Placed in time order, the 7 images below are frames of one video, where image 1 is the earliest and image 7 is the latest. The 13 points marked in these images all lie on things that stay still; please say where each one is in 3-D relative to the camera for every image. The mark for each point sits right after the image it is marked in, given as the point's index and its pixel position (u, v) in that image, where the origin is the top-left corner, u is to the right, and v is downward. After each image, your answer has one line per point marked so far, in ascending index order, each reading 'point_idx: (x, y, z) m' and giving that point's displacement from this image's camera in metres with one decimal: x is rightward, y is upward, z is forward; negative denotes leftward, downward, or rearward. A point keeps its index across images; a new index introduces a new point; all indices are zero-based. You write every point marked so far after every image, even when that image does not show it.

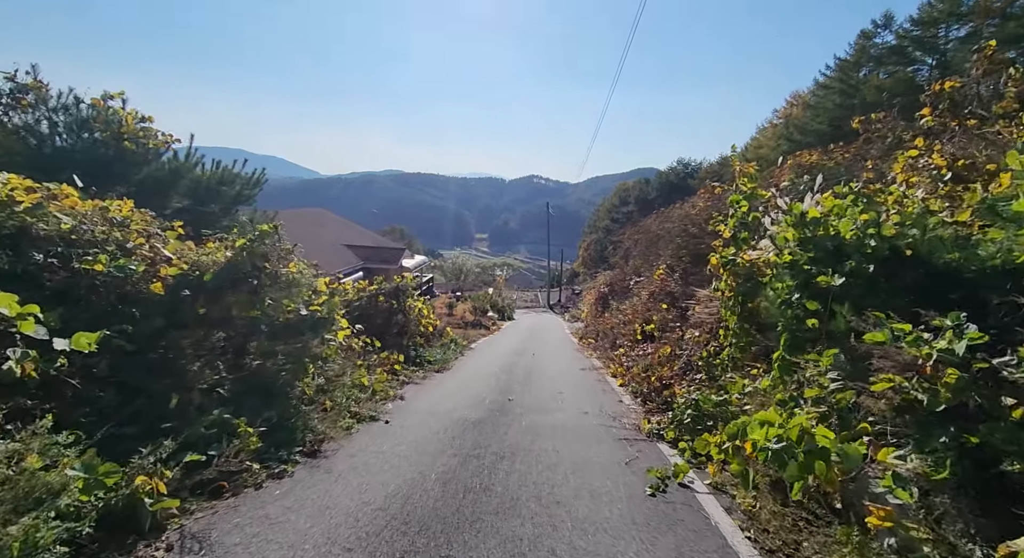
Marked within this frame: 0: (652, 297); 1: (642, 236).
0: (+2.8, -0.4, +9.6) m
1: (+3.8, +1.2, +13.6) m
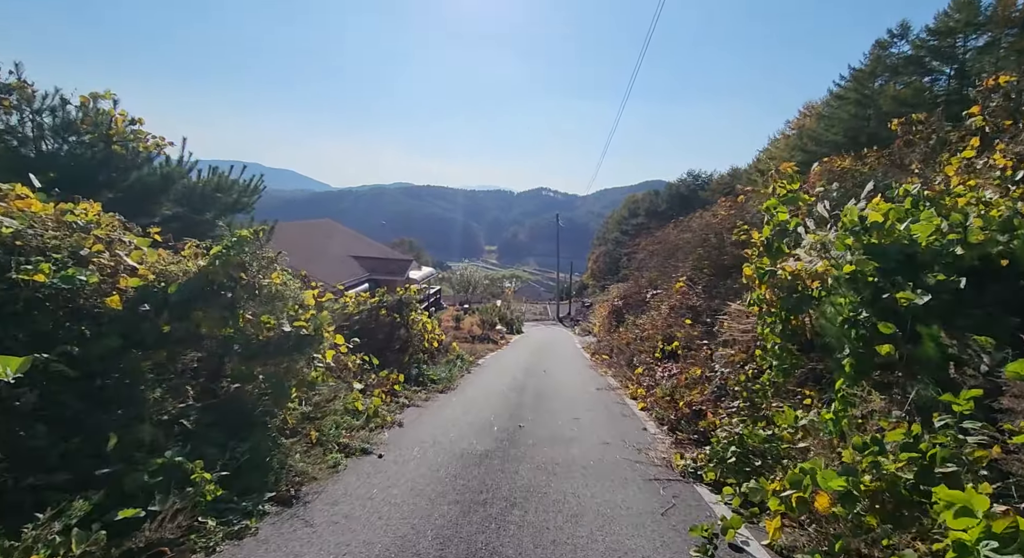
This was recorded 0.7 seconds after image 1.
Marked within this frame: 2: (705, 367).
0: (+3.0, -0.6, +8.9) m
1: (+4.1, +0.8, +13.0) m
2: (+2.6, -1.2, +6.3) m
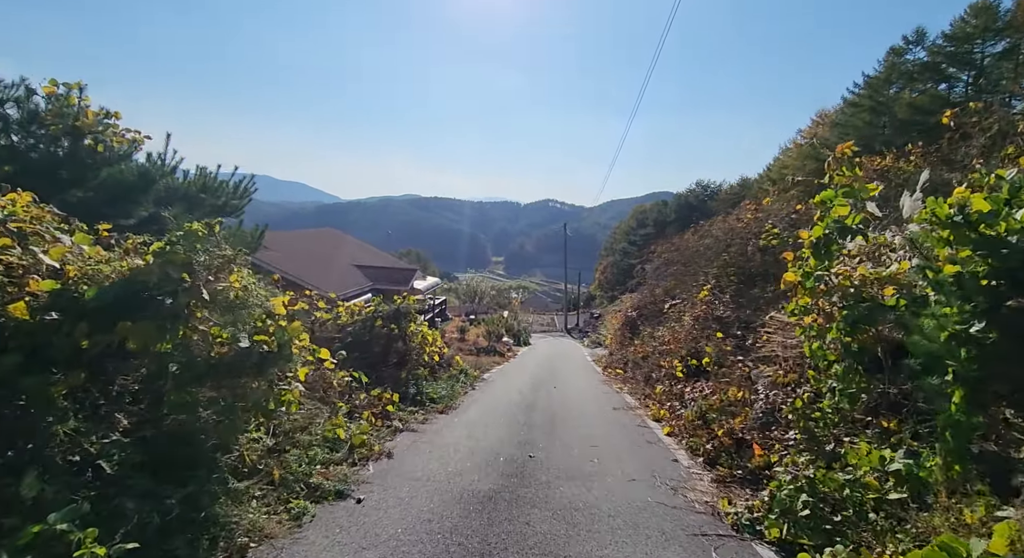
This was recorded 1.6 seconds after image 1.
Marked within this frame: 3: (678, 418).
0: (+3.1, -0.8, +8.1) m
1: (+4.3, +0.6, +12.2) m
2: (+2.6, -1.3, +5.4) m
3: (+2.2, -1.9, +6.3) m
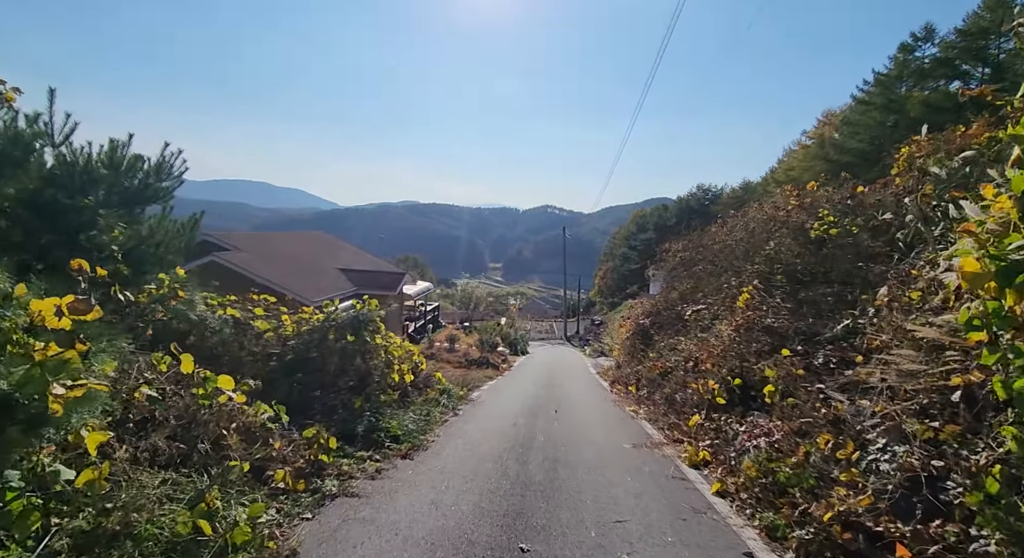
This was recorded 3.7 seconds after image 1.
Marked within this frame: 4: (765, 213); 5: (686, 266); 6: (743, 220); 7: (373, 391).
0: (+3.0, -0.8, +6.4) m
1: (+4.2, +0.5, +10.5) m
2: (+2.5, -1.2, +3.7) m
3: (+2.1, -1.8, +4.6) m
4: (+4.6, +1.2, +8.7) m
5: (+4.2, +0.3, +11.5) m
6: (+4.5, +1.1, +9.3) m
7: (-1.9, -1.5, +6.6) m
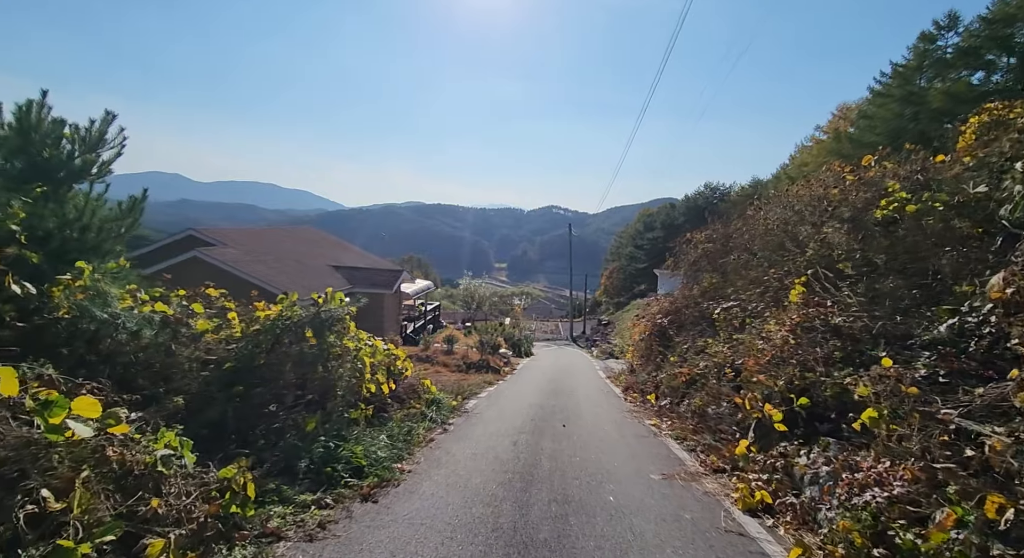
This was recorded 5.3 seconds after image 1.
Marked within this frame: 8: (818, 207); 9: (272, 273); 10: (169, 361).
0: (+3.0, -0.7, +5.1) m
1: (+4.2, +0.7, +9.2) m
2: (+2.5, -1.1, +2.4) m
3: (+2.1, -1.7, +3.3) m
4: (+4.6, +1.3, +7.4) m
5: (+4.2, +0.4, +10.2) m
6: (+4.5, +1.3, +8.0) m
7: (-1.9, -1.4, +5.3) m
8: (+4.4, +1.1, +7.0) m
9: (-8.8, +0.2, +17.5) m
10: (-3.2, -0.8, +4.5) m
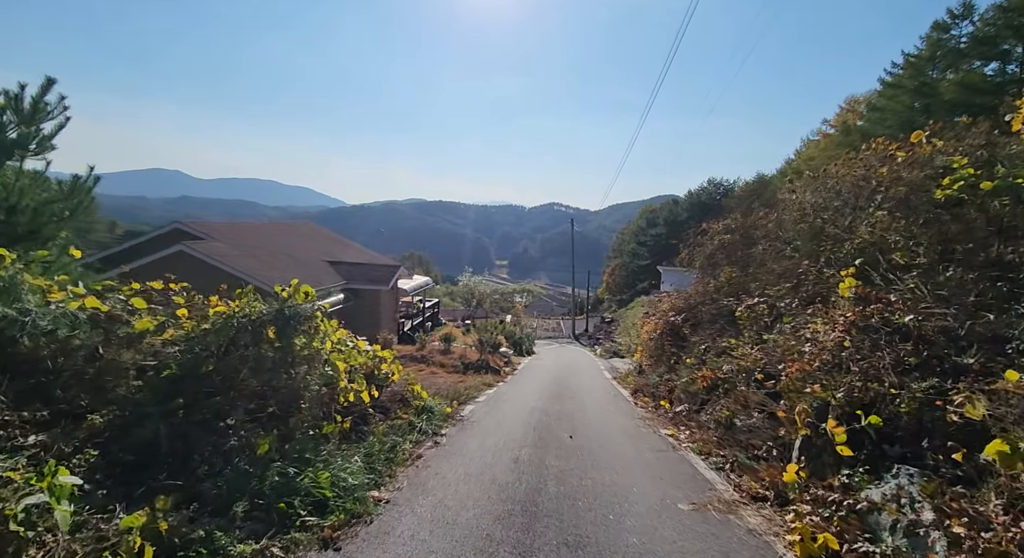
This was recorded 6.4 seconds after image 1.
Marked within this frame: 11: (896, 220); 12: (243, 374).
0: (+3.0, -0.6, +4.2) m
1: (+4.2, +0.8, +8.3) m
2: (+2.5, -1.0, +1.6) m
3: (+2.1, -1.6, +2.5) m
4: (+4.6, +1.4, +6.5) m
5: (+4.3, +0.5, +9.4) m
6: (+4.5, +1.4, +7.1) m
7: (-1.9, -1.3, +4.5) m
8: (+4.4, +1.2, +6.2) m
9: (-8.8, +0.4, +16.7) m
10: (-3.2, -0.7, +3.7) m
11: (+4.2, +0.7, +5.3) m
12: (-2.3, -0.8, +4.2) m
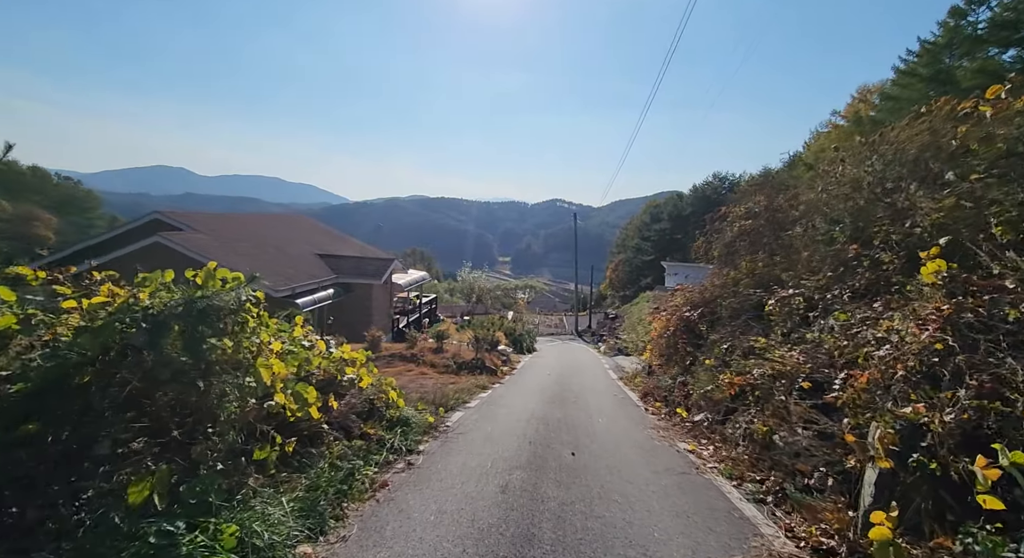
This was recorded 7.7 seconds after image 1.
0: (+2.9, -0.4, +3.2) m
1: (+4.1, +0.9, +7.2) m
2: (+2.3, -0.9, +0.5) m
3: (+1.9, -1.5, +1.4) m
4: (+4.5, +1.6, +5.4) m
5: (+4.2, +0.7, +8.3) m
6: (+4.4, +1.5, +6.0) m
7: (-2.0, -1.2, +3.5) m
8: (+4.3, +1.3, +5.1) m
9: (-8.8, +0.6, +15.7) m
10: (-3.4, -0.6, +2.7) m
11: (+4.1, +0.8, +4.3) m
12: (-2.5, -0.7, +3.1) m
